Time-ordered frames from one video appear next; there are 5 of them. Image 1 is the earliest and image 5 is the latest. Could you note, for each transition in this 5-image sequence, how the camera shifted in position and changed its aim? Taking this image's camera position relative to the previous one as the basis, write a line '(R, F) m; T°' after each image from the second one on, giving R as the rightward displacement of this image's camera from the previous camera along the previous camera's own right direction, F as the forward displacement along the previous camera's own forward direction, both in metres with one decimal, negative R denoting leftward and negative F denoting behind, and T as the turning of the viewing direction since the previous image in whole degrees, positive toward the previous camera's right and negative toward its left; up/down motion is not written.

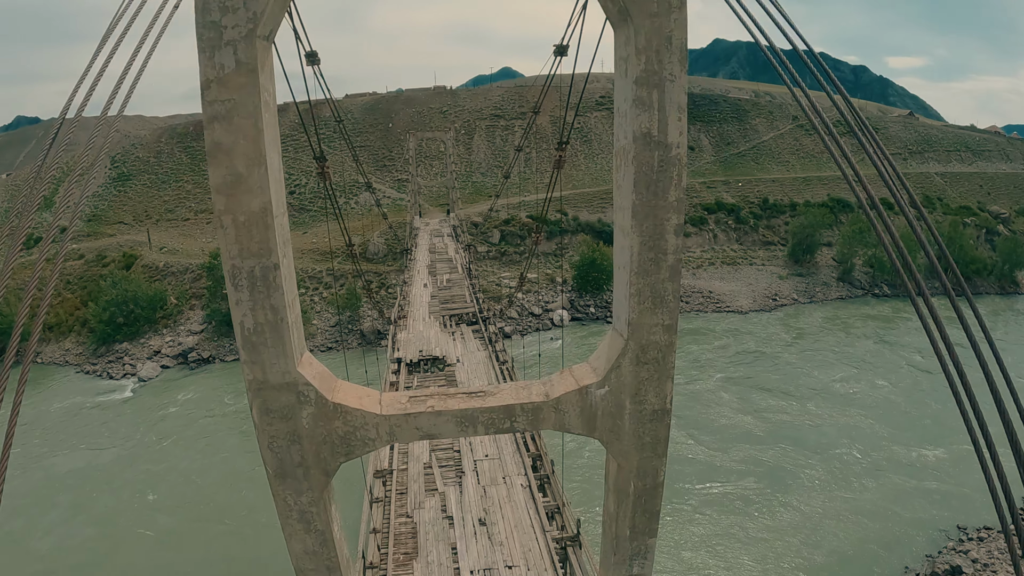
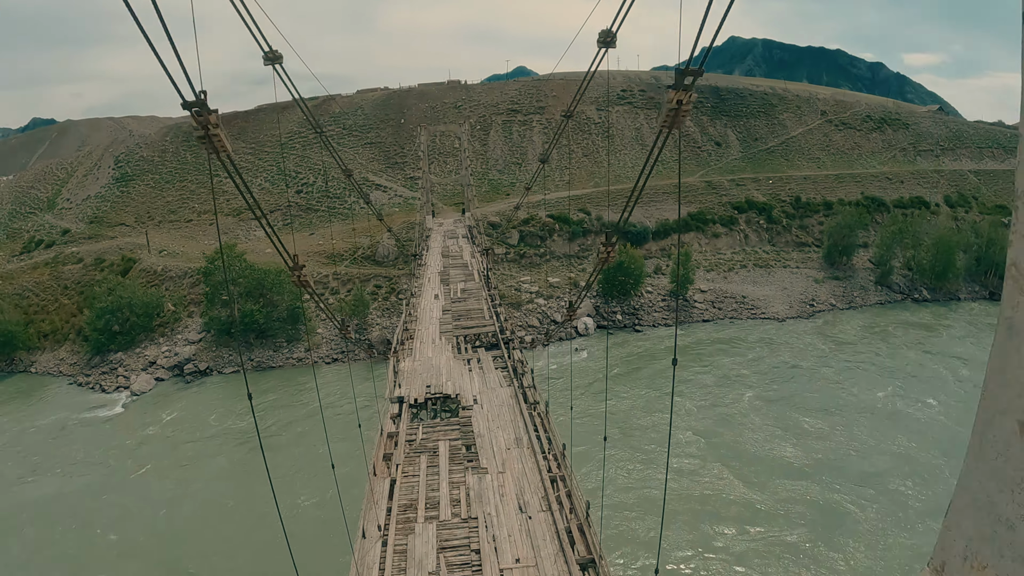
(-0.1, +2.5) m; -1°
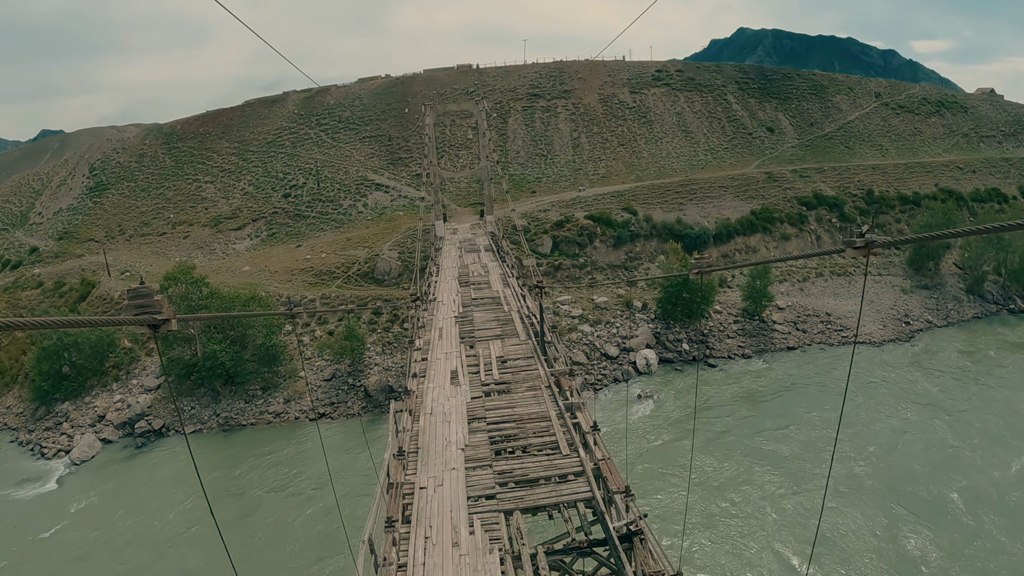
(-0.5, +6.9) m; -1°
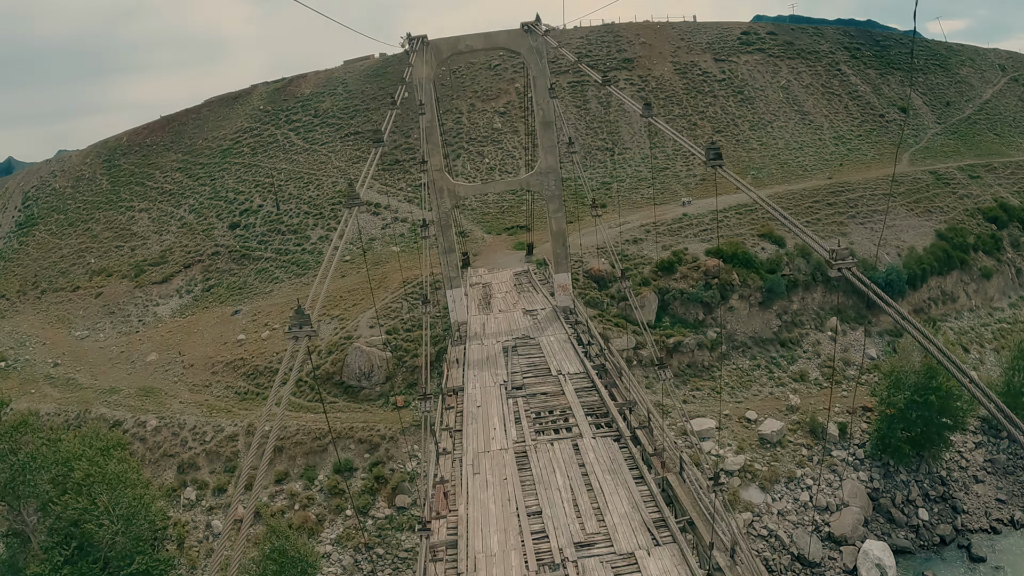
(-0.8, +12.2) m; -1°
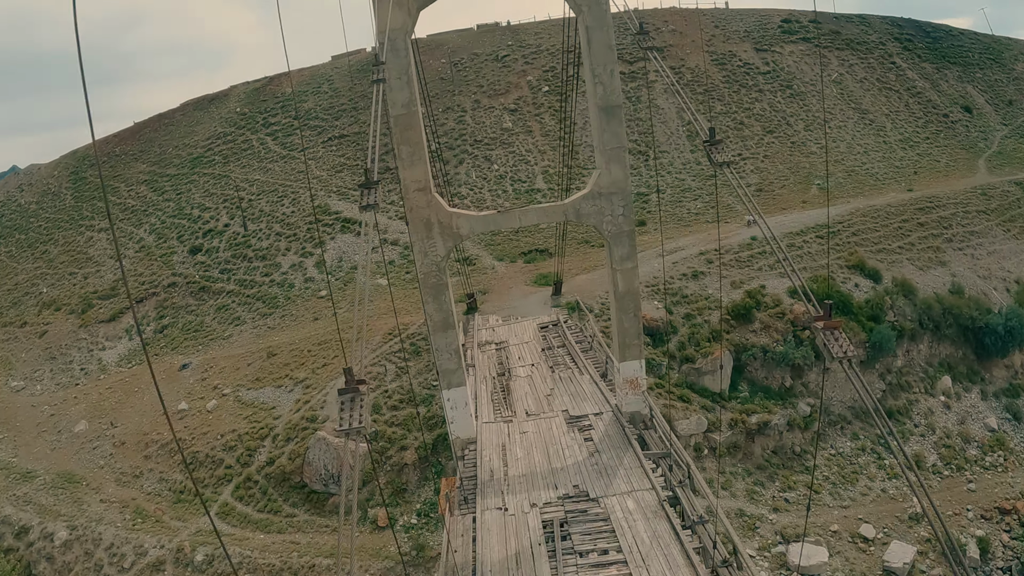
(-0.2, +4.2) m; 0°
